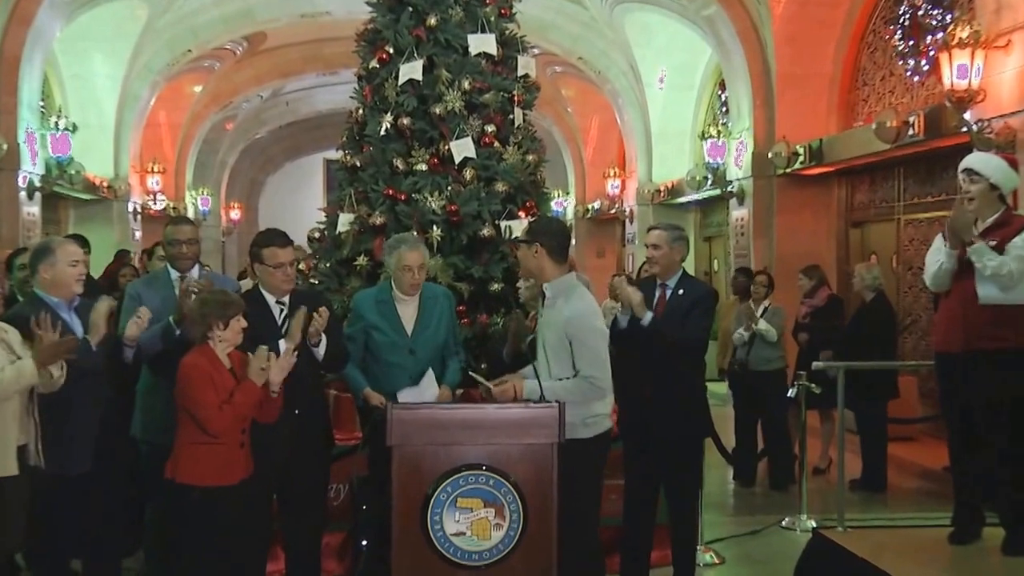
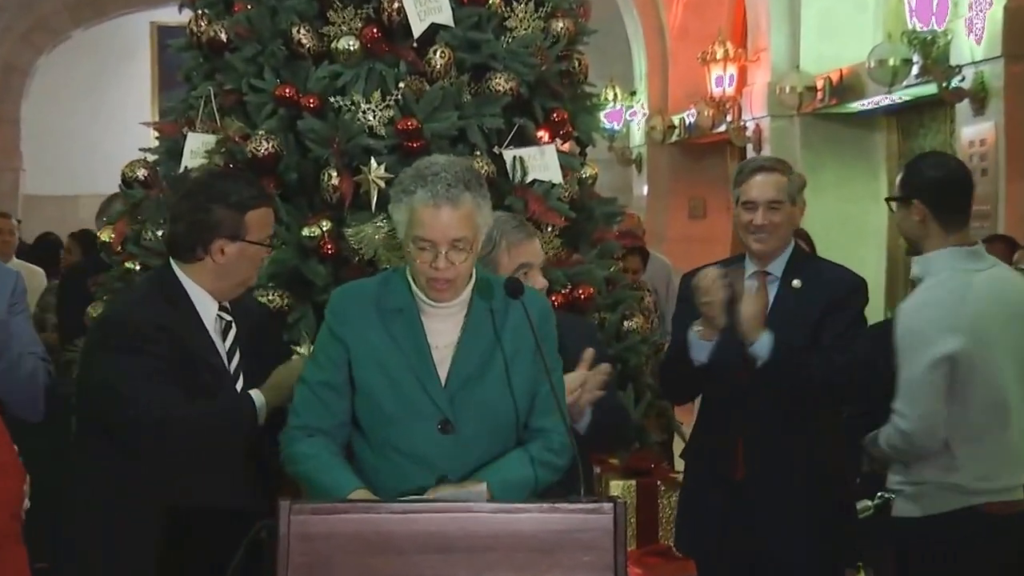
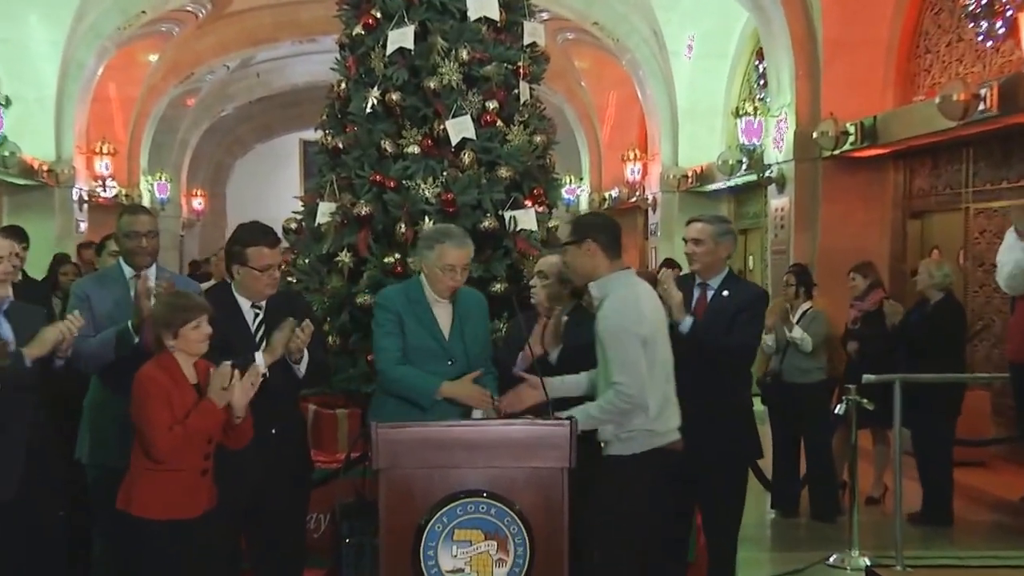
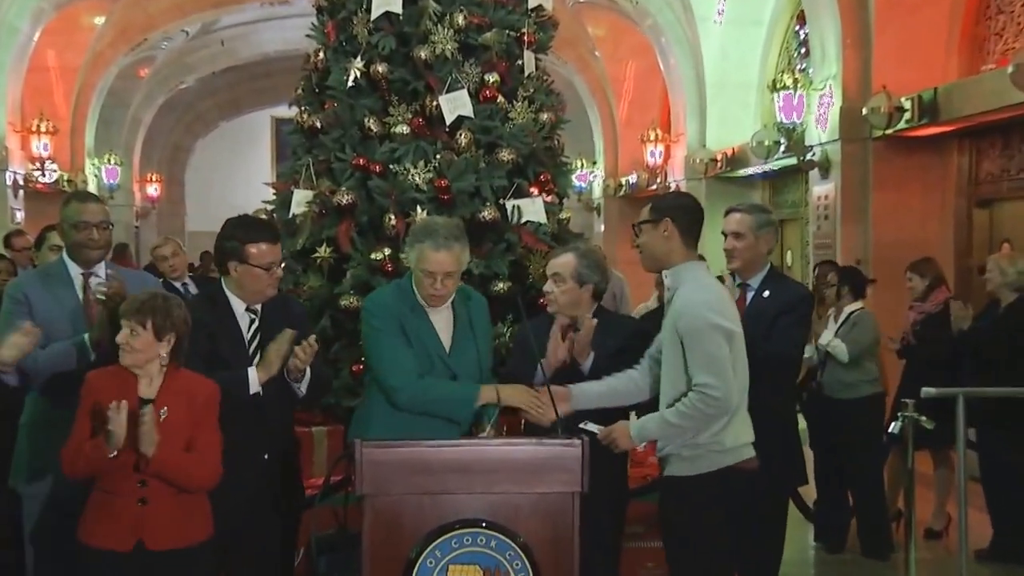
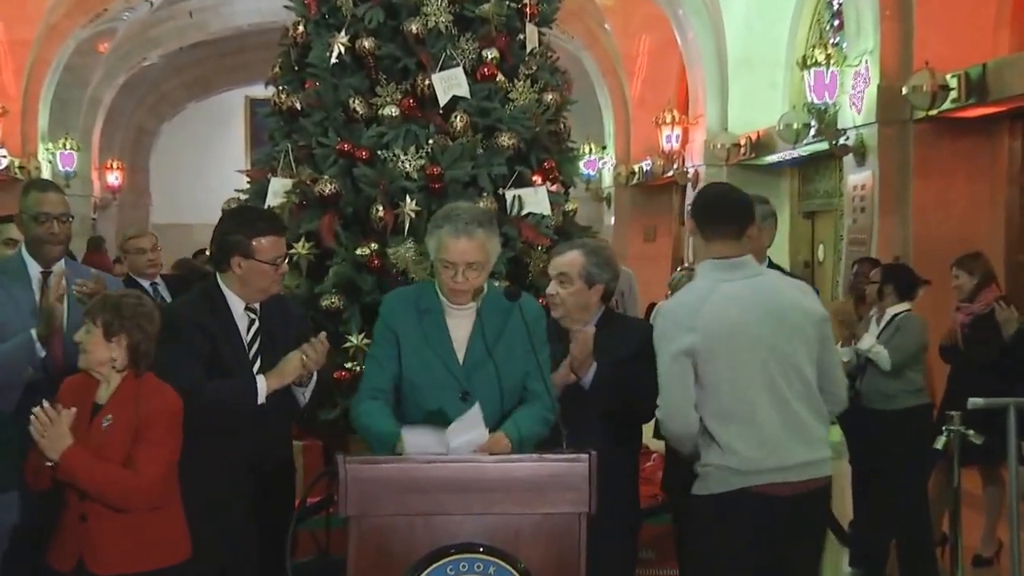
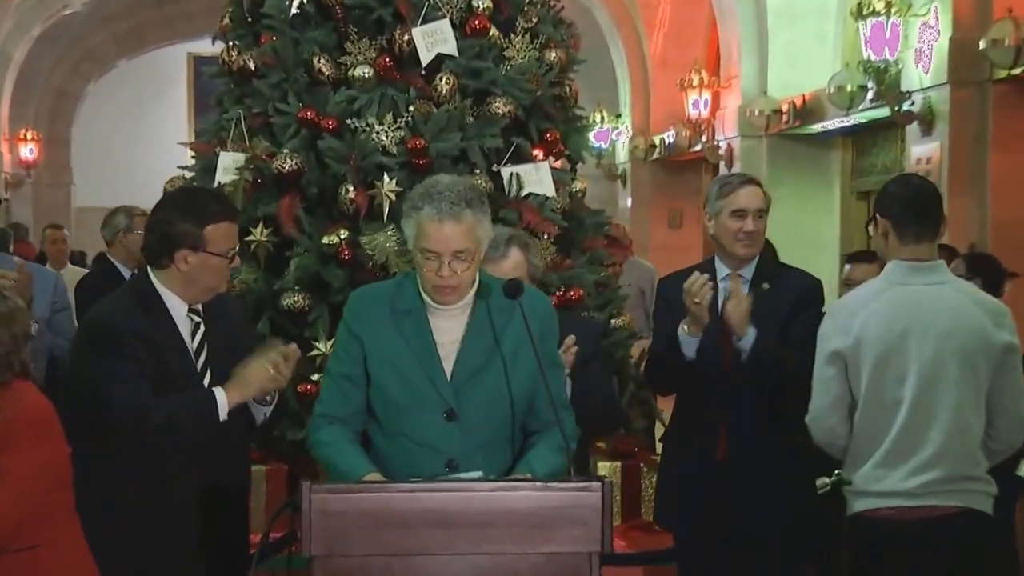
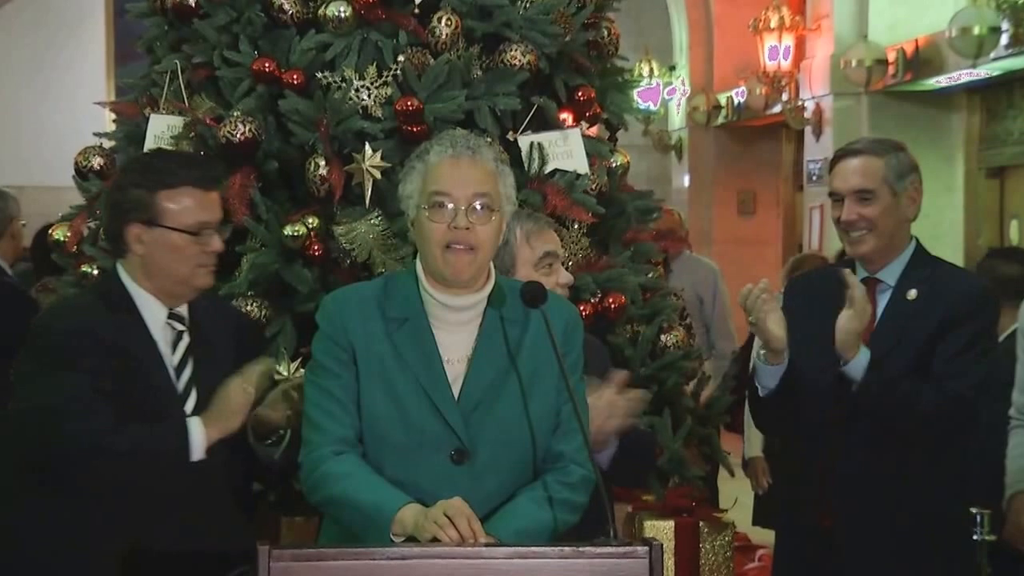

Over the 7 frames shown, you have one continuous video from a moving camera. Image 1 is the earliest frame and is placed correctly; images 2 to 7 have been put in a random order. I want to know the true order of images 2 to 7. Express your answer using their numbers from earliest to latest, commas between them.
3, 4, 5, 6, 2, 7
